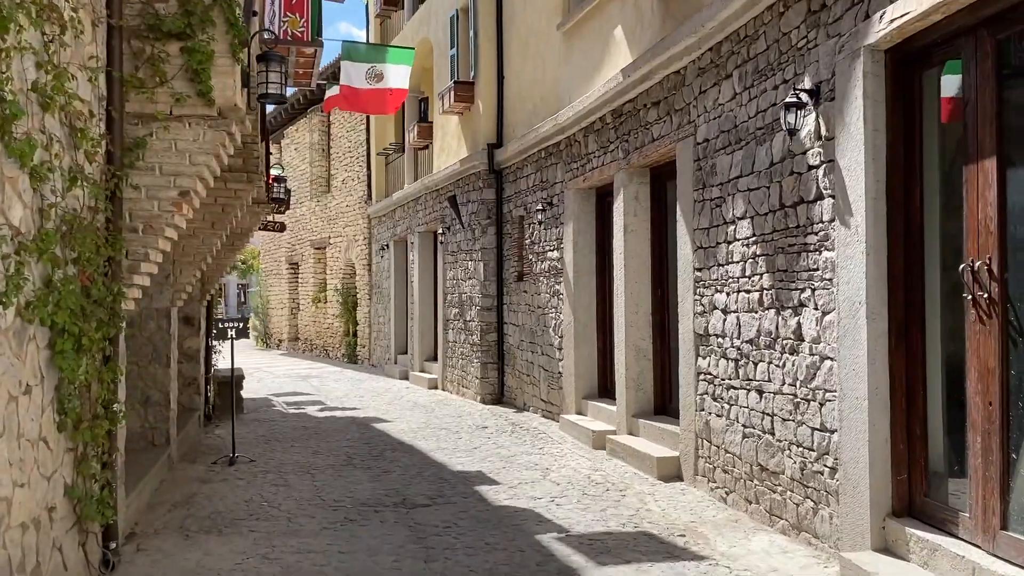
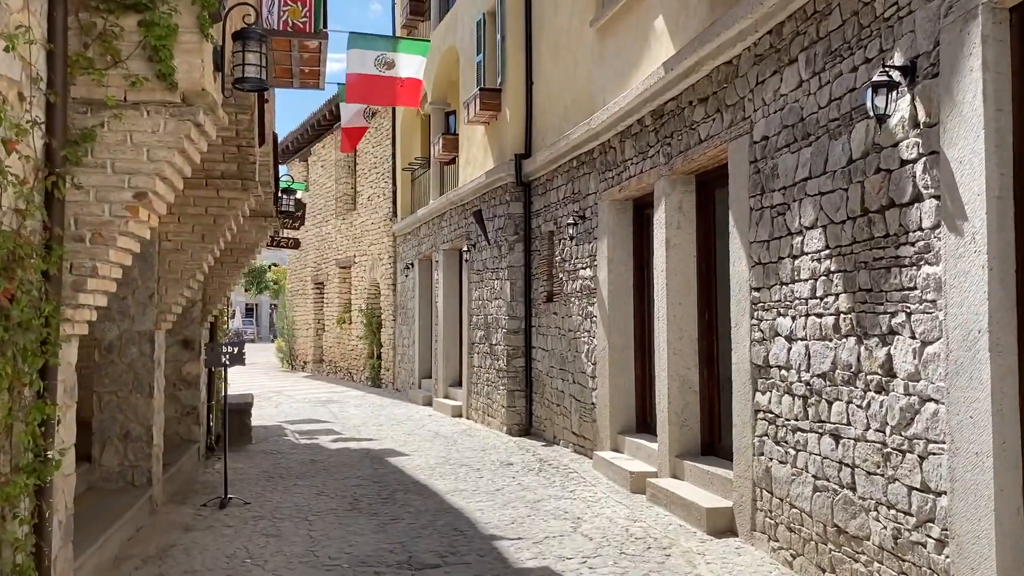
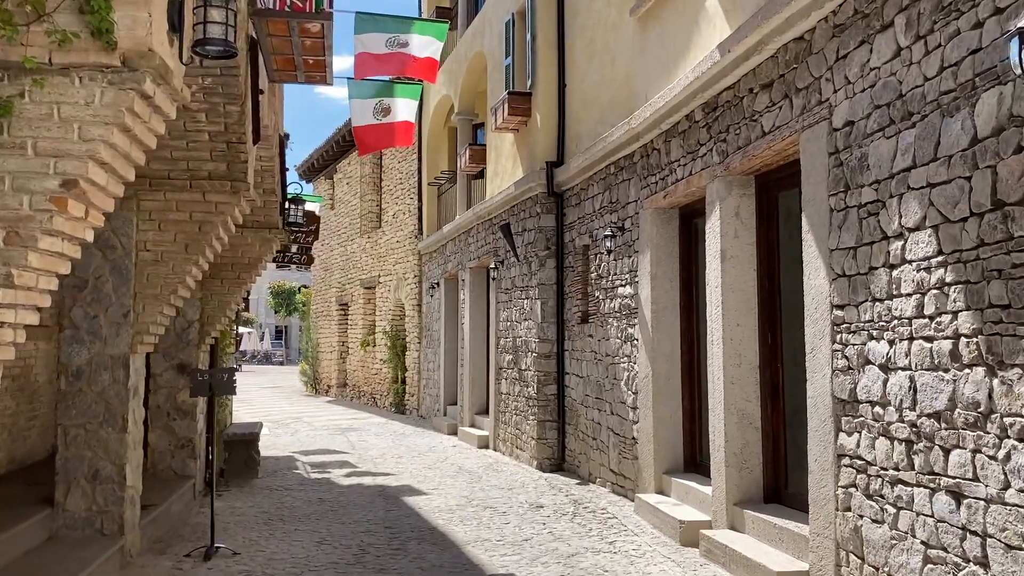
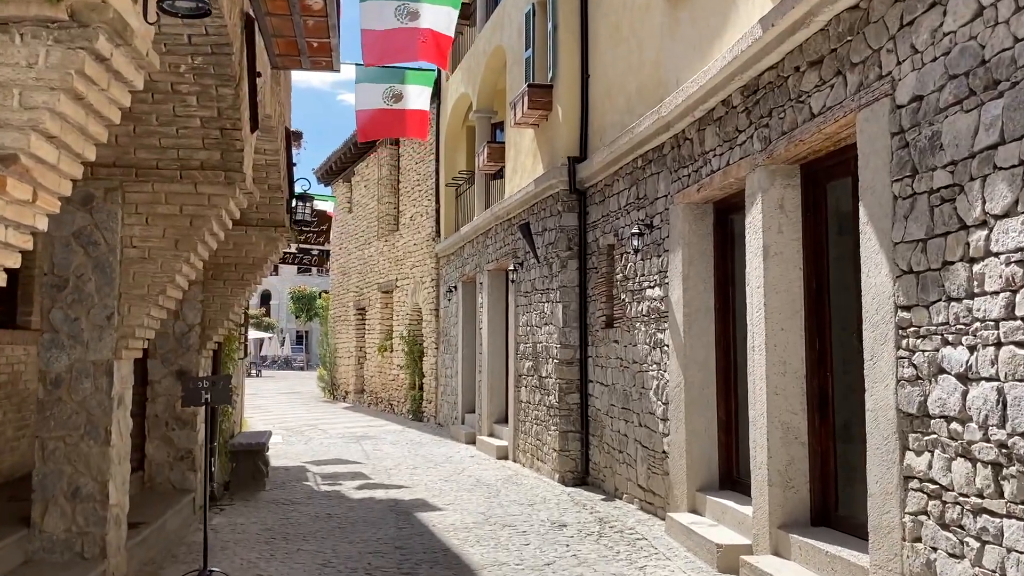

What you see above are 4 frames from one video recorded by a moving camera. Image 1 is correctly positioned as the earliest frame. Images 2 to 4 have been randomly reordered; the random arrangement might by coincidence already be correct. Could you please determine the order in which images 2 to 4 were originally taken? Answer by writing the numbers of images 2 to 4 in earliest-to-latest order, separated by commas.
2, 3, 4
